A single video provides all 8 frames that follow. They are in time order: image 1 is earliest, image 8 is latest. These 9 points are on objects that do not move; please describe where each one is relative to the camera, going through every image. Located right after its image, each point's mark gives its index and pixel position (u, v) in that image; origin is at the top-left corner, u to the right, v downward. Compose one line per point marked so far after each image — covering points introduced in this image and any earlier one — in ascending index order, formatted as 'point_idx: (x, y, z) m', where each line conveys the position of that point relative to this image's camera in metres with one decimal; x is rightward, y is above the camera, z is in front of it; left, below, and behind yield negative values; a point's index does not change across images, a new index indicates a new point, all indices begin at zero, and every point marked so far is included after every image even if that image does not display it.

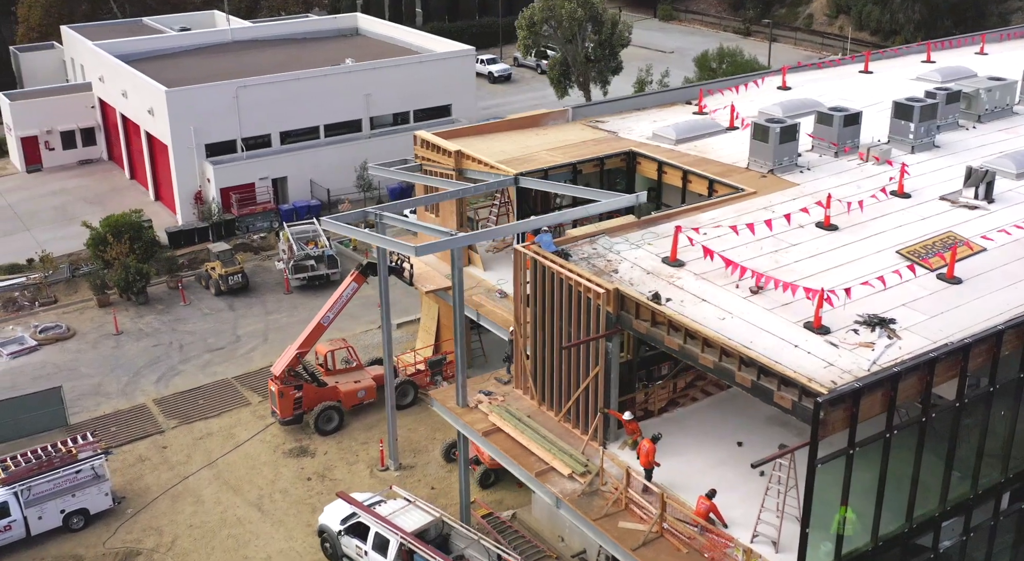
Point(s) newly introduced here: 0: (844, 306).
0: (+6.2, -0.5, +19.0) m
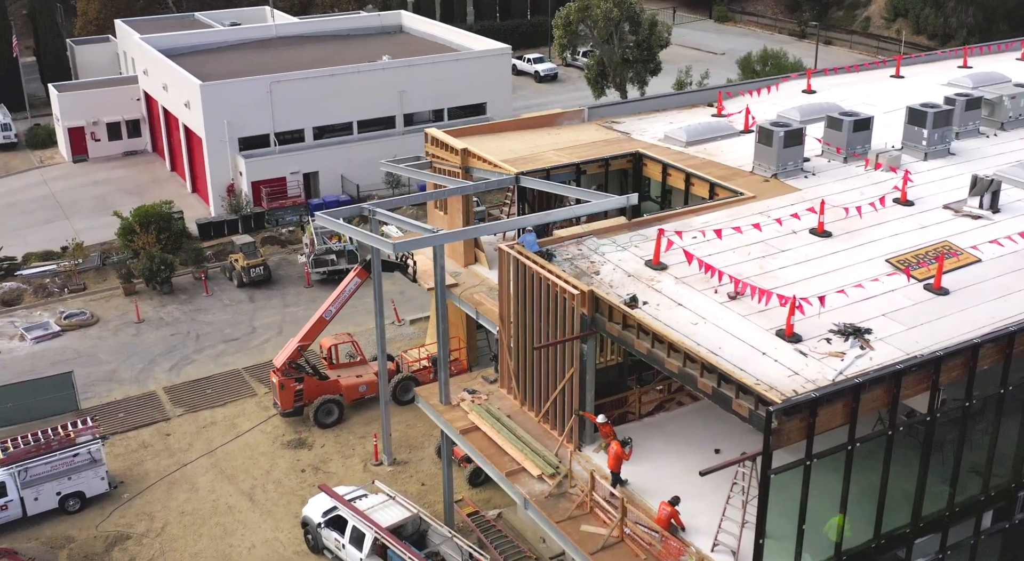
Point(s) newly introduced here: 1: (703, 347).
0: (+5.6, -0.6, +18.6) m
1: (+3.3, -1.2, +17.7) m
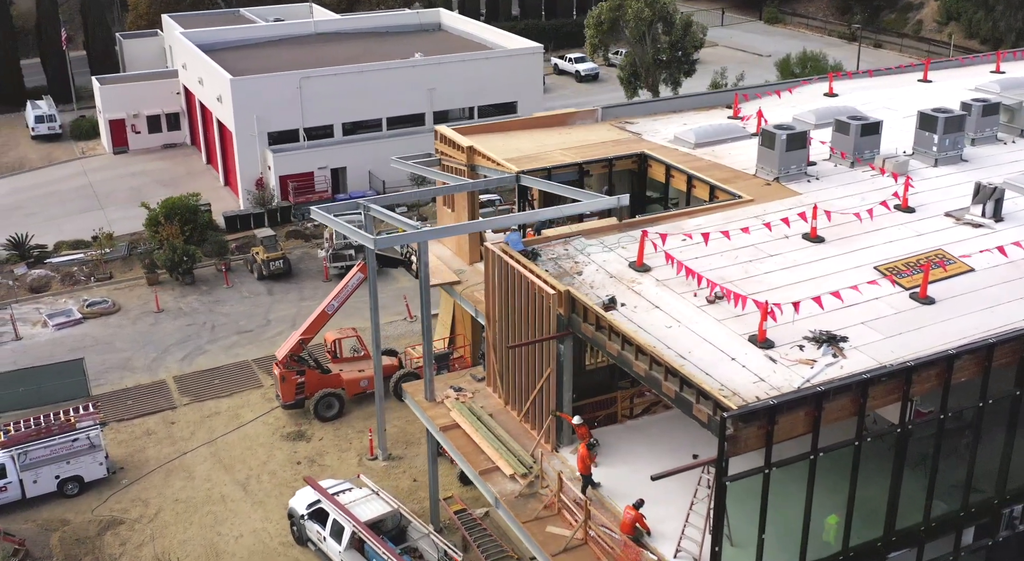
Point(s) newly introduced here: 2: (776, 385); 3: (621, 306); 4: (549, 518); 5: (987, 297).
0: (+5.1, -0.7, +18.2) m
1: (+2.8, -1.2, +17.5) m
2: (+4.2, -1.7, +16.3) m
3: (+2.1, -0.5, +19.1) m
4: (+0.7, -4.3, +18.4) m
5: (+8.9, -0.3, +19.0) m
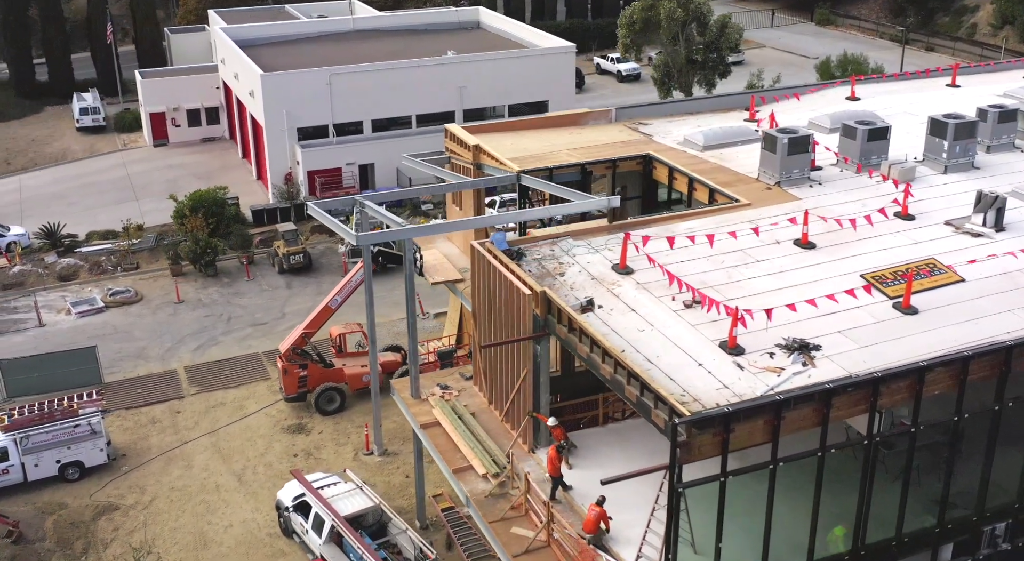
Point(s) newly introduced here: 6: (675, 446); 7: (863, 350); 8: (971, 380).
0: (+4.6, -0.8, +17.9) m
1: (+2.2, -1.3, +17.3) m
2: (+3.6, -1.8, +16.0) m
3: (+1.6, -0.5, +19.0) m
4: (+0.1, -4.3, +18.4) m
5: (+8.4, -0.5, +18.5) m
6: (+2.4, -2.4, +14.7) m
7: (+6.0, -1.2, +17.2) m
8: (+7.6, -1.7, +16.8) m
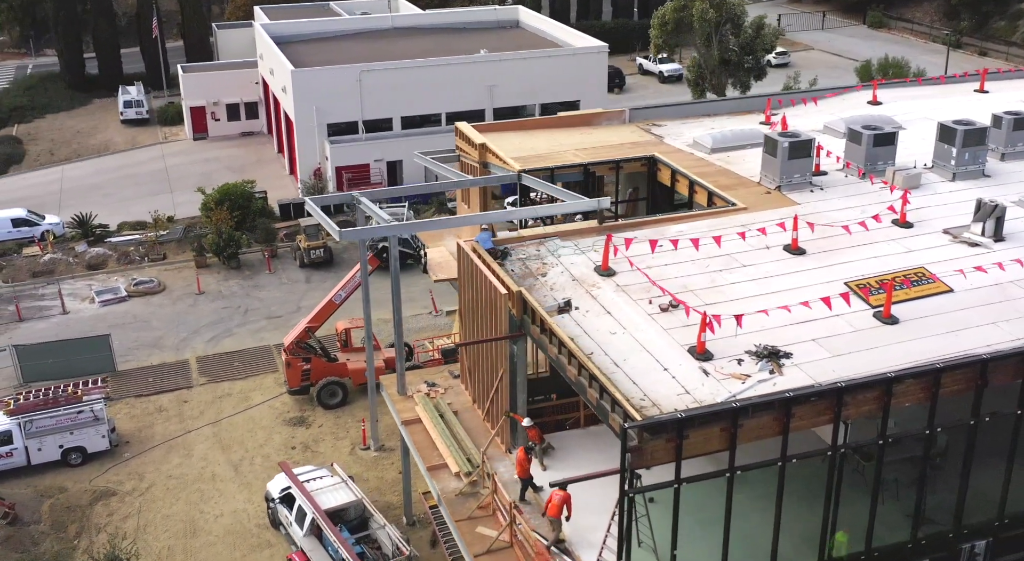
0: (+4.1, -0.9, +17.7) m
1: (+1.6, -1.3, +17.2) m
2: (+2.9, -1.8, +15.8) m
3: (+1.1, -0.6, +18.9) m
4: (-0.5, -4.3, +18.3) m
5: (+7.9, -0.7, +18.1) m
6: (+1.6, -2.5, +14.6) m
7: (+5.4, -1.3, +16.9) m
8: (+7.0, -1.8, +16.4) m
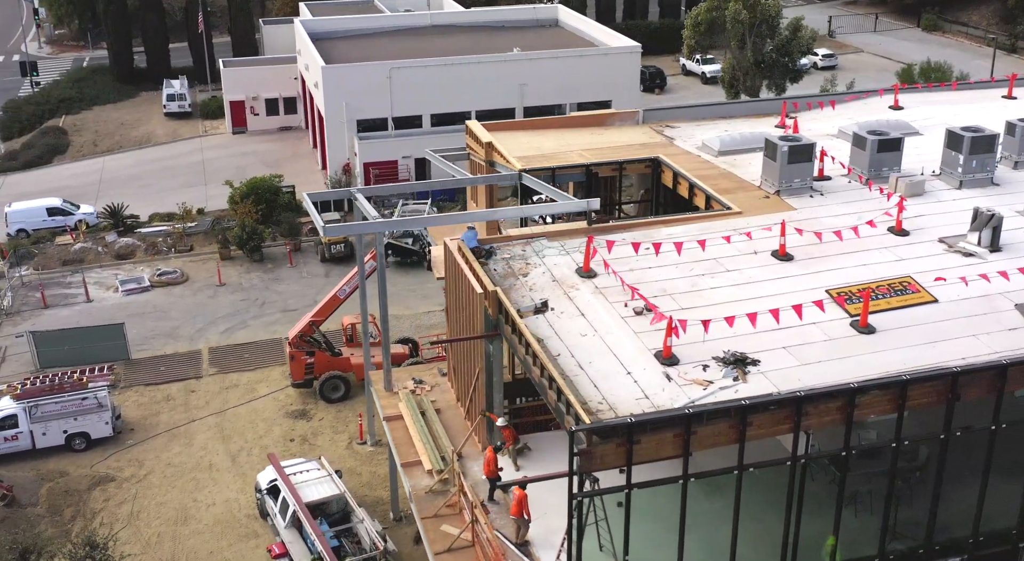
0: (+3.5, -1.0, +17.5) m
1: (+1.0, -1.3, +17.1) m
2: (+2.2, -1.9, +15.7) m
3: (+0.6, -0.6, +18.9) m
4: (-1.1, -4.3, +18.4) m
5: (+7.4, -0.9, +17.7) m
6: (+0.9, -2.5, +14.5) m
7: (+4.8, -1.4, +16.6) m
8: (+6.3, -2.0, +16.1) m
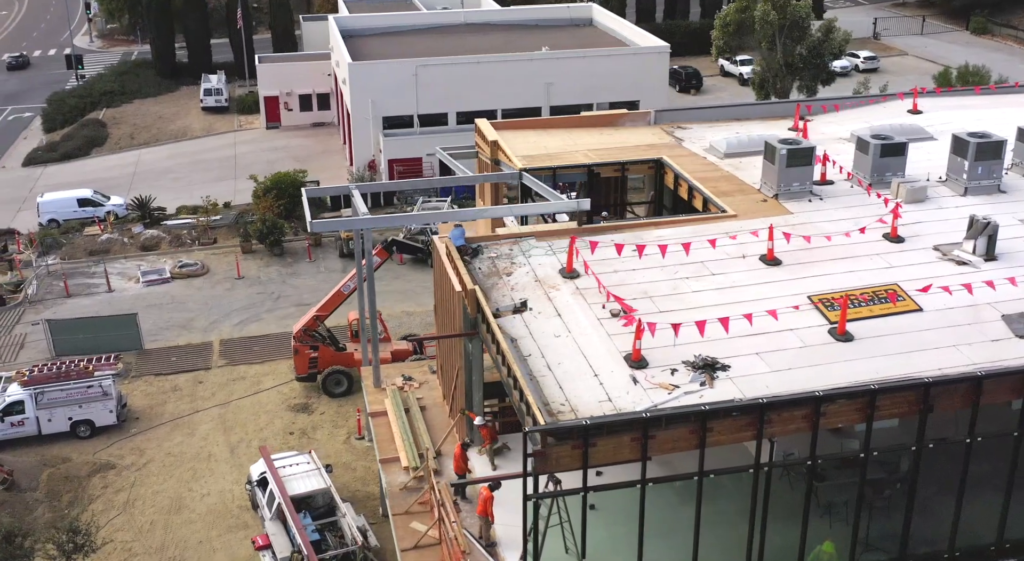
0: (+3.0, -1.1, +17.3) m
1: (+0.5, -1.4, +17.1) m
2: (+1.7, -1.9, +15.6) m
3: (+0.2, -0.6, +18.8) m
4: (-1.6, -4.2, +18.4) m
5: (+6.9, -1.0, +17.4) m
6: (+0.2, -2.5, +14.5) m
7: (+4.2, -1.5, +16.4) m
8: (+5.8, -2.1, +15.8) m
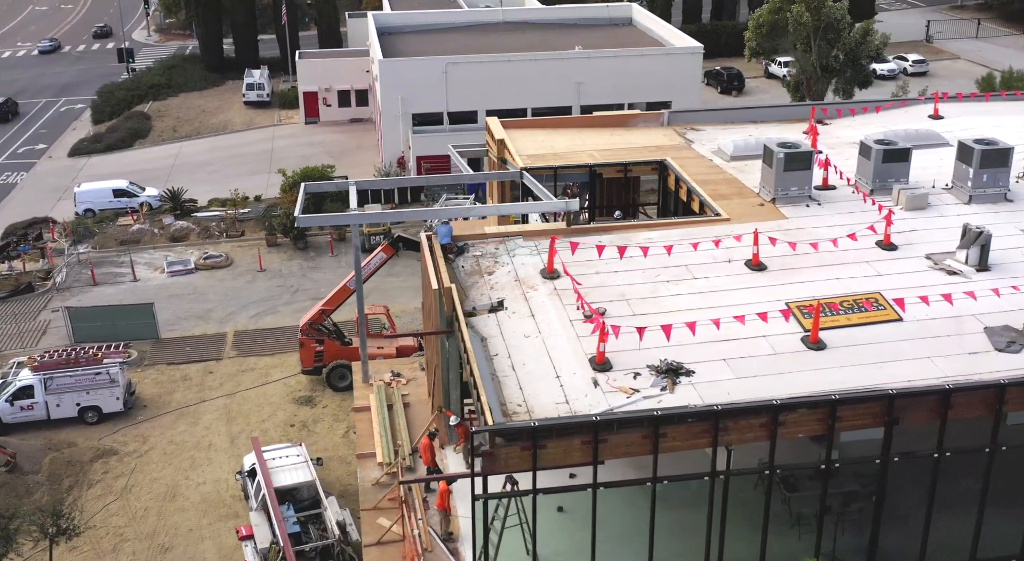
0: (+2.4, -1.1, +17.2) m
1: (-0.1, -1.4, +17.1) m
2: (+1.0, -2.0, +15.5) m
3: (-0.2, -0.6, +18.8) m
4: (-2.2, -4.2, +18.6) m
5: (+6.3, -1.2, +17.0) m
6: (-0.5, -2.5, +14.5) m
7: (+3.6, -1.6, +16.2) m
8: (+5.1, -2.2, +15.5) m
